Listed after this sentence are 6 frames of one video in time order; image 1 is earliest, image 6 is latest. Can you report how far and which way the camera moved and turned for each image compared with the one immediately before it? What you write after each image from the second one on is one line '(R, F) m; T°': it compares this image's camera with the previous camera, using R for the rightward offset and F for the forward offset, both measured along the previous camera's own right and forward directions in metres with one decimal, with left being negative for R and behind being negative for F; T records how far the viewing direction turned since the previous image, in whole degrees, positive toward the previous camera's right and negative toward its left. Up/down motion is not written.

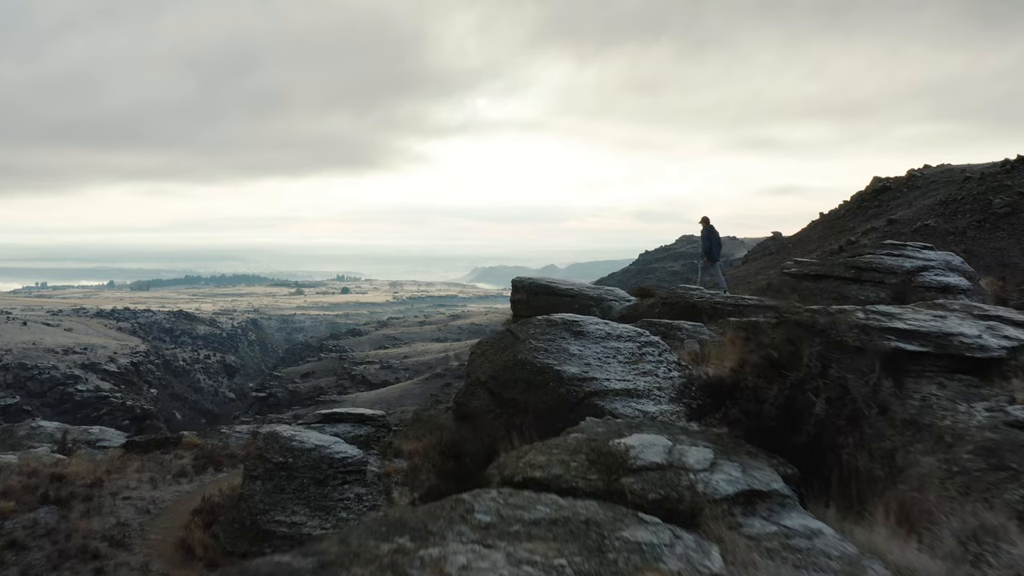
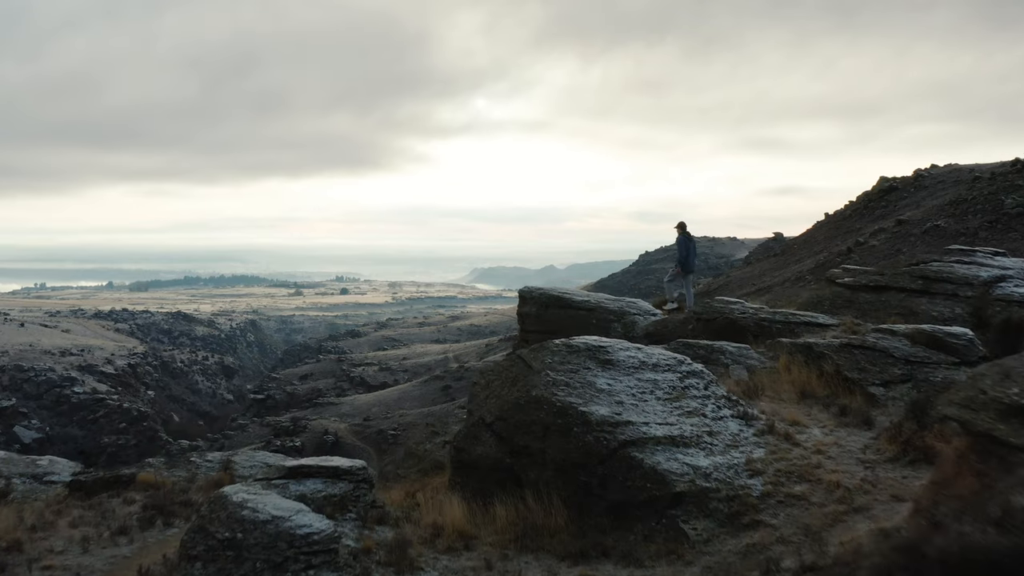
(-0.1, +0.7) m; 0°
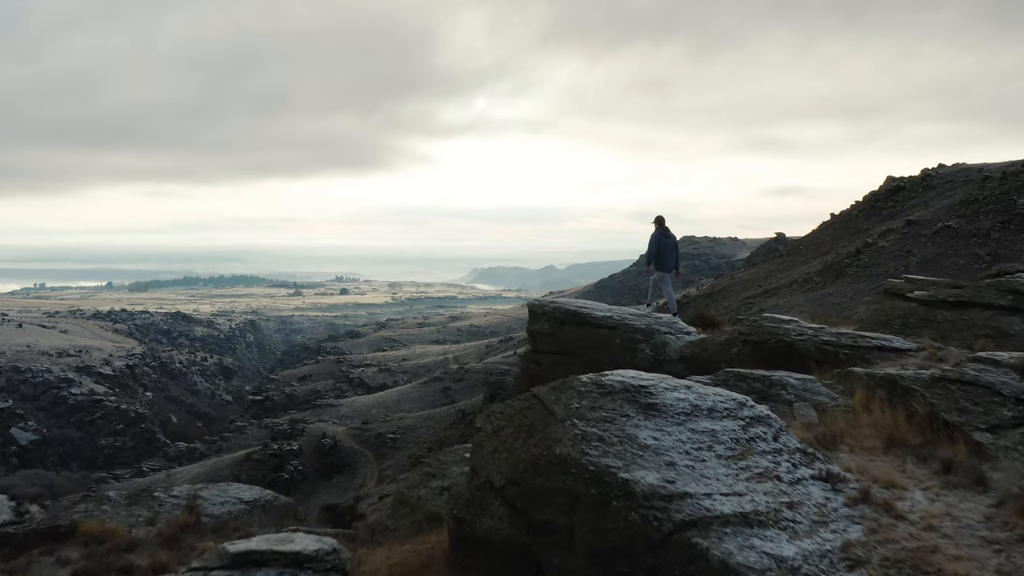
(-0.1, +0.7) m; 0°
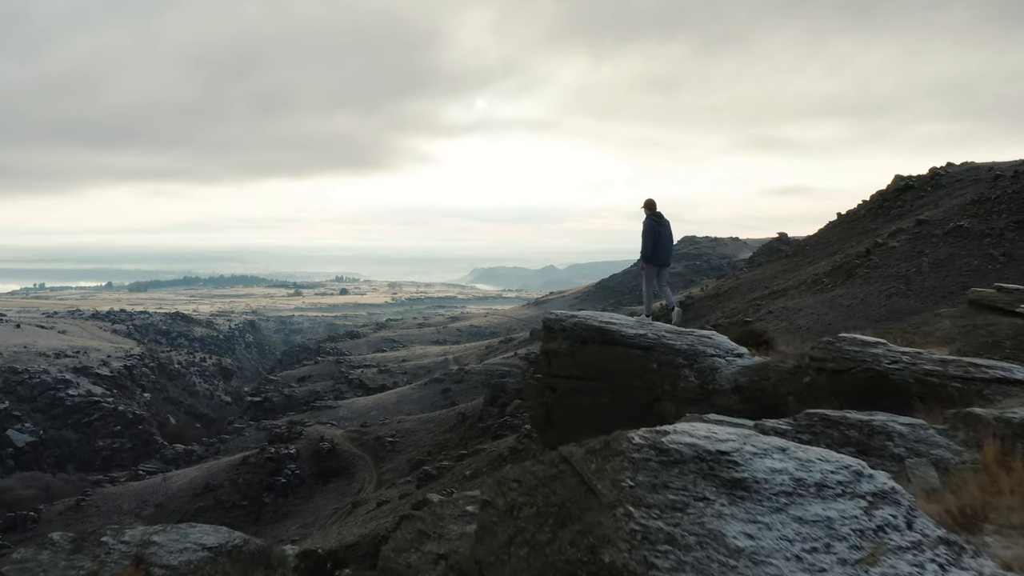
(-0.1, +0.7) m; 0°
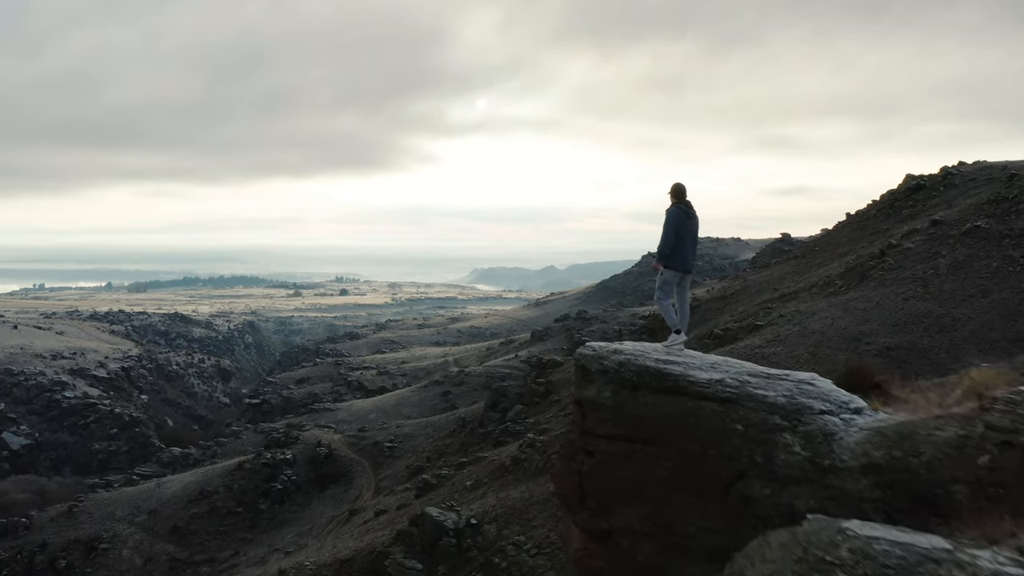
(-0.1, +1.0) m; 0°
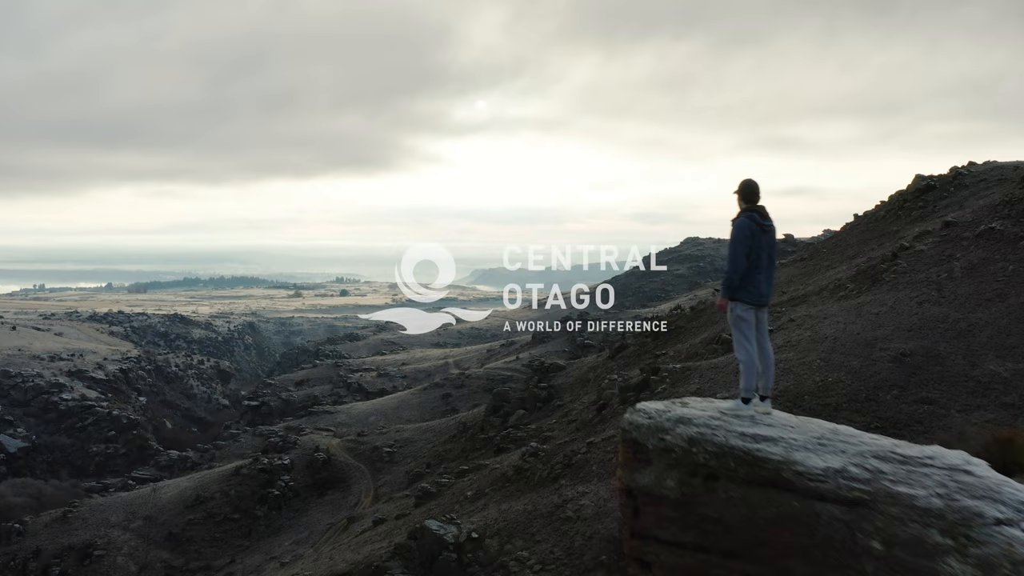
(-0.1, +0.8) m; 0°
